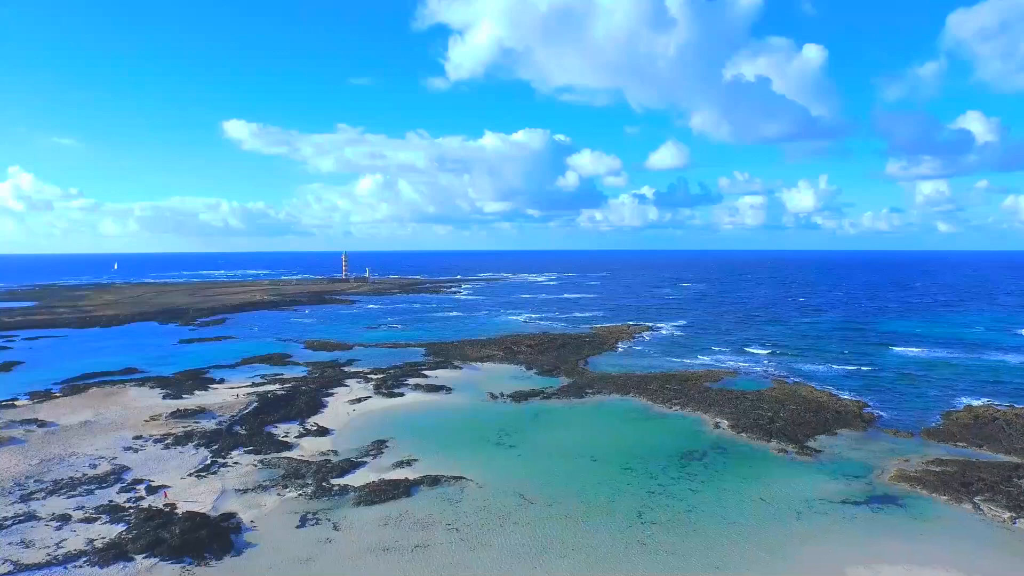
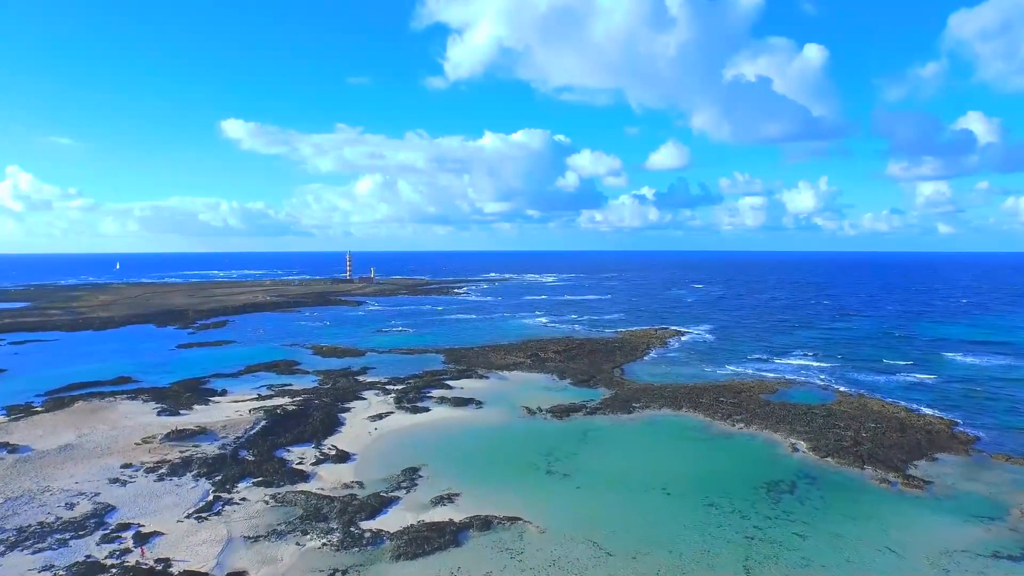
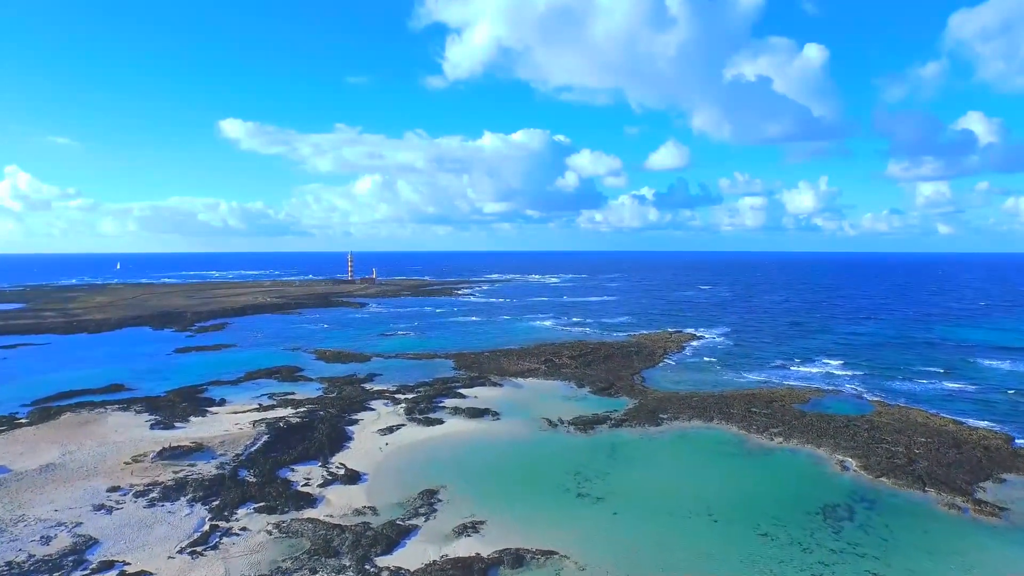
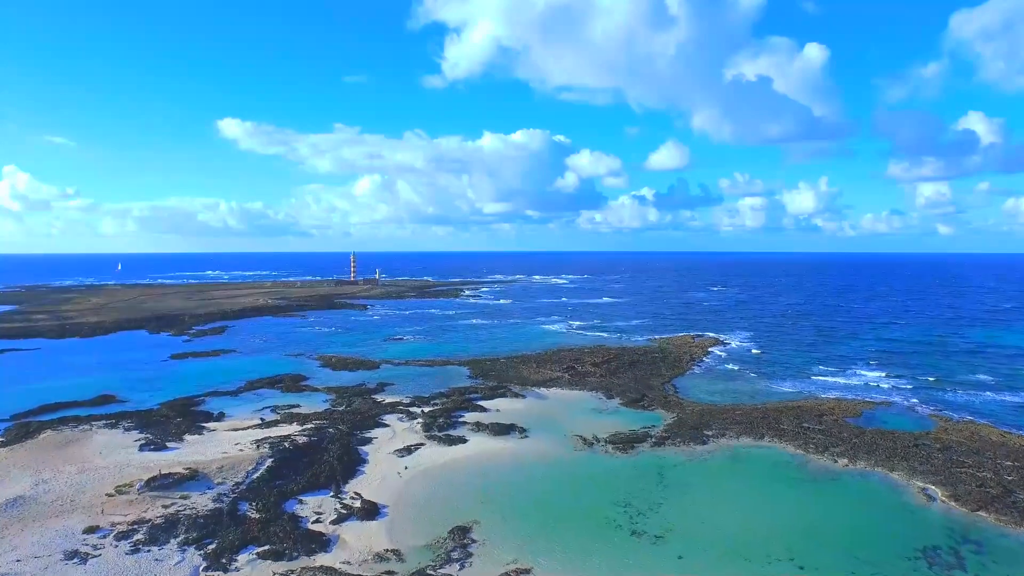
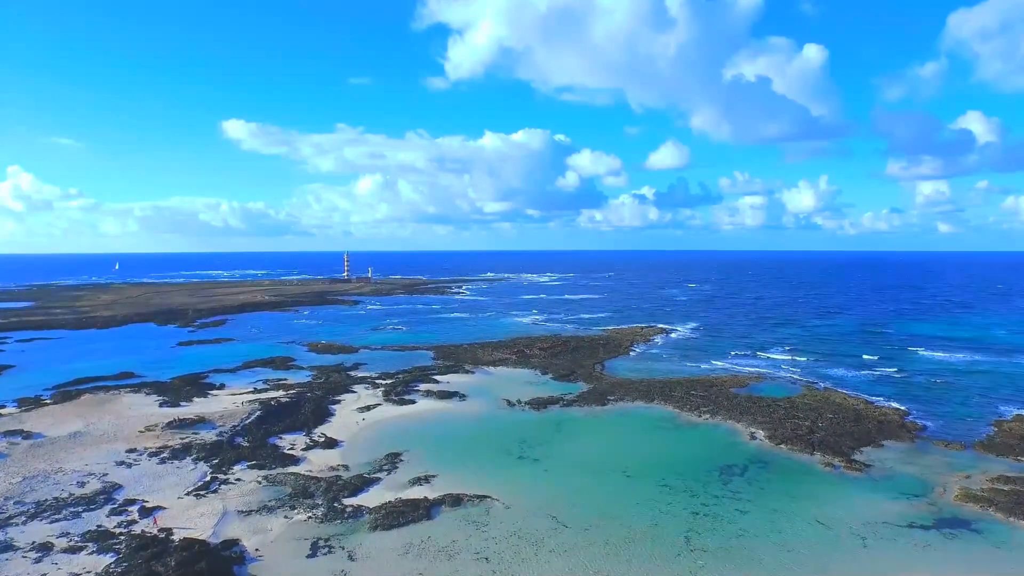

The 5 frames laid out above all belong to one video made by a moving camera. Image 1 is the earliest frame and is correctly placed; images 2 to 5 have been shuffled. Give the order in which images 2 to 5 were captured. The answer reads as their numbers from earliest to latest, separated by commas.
5, 2, 3, 4
